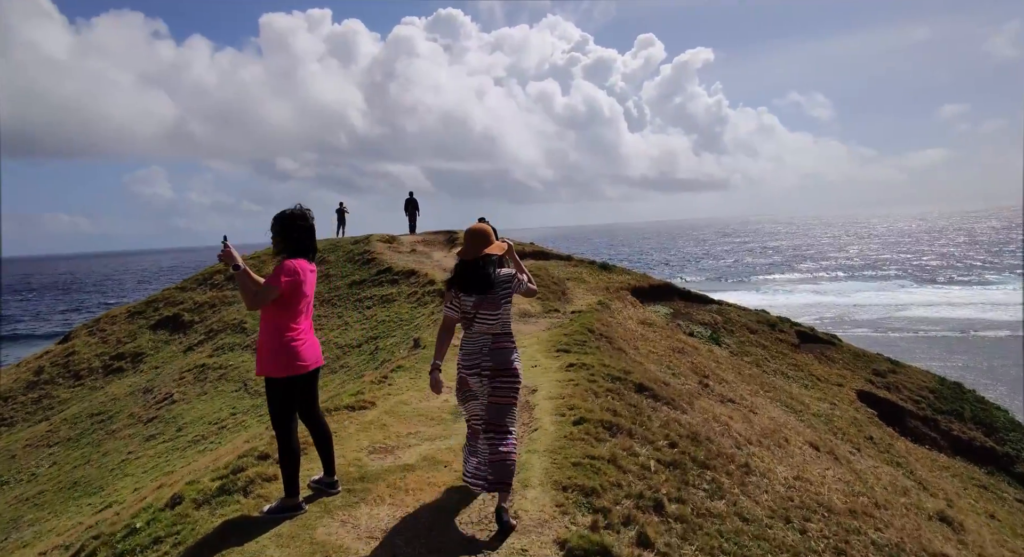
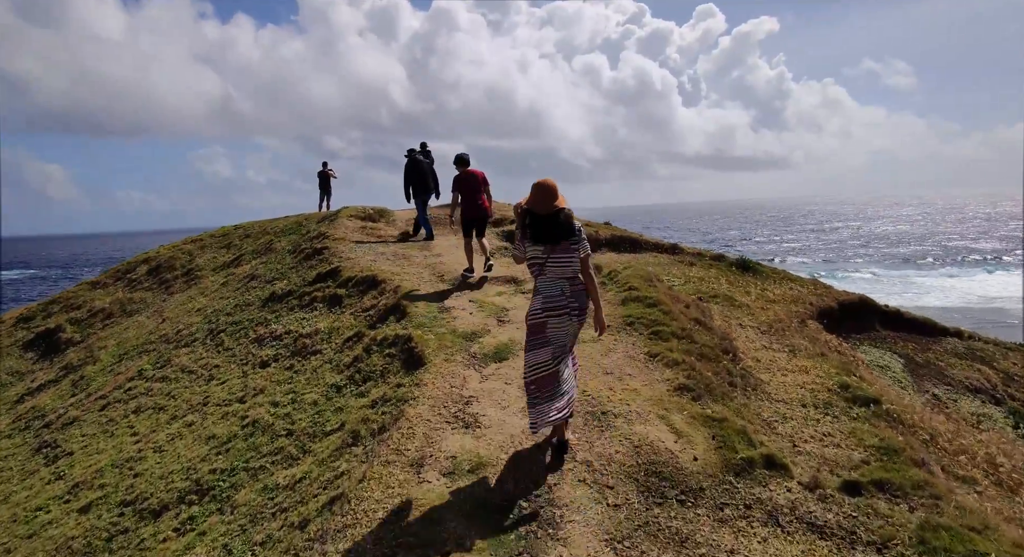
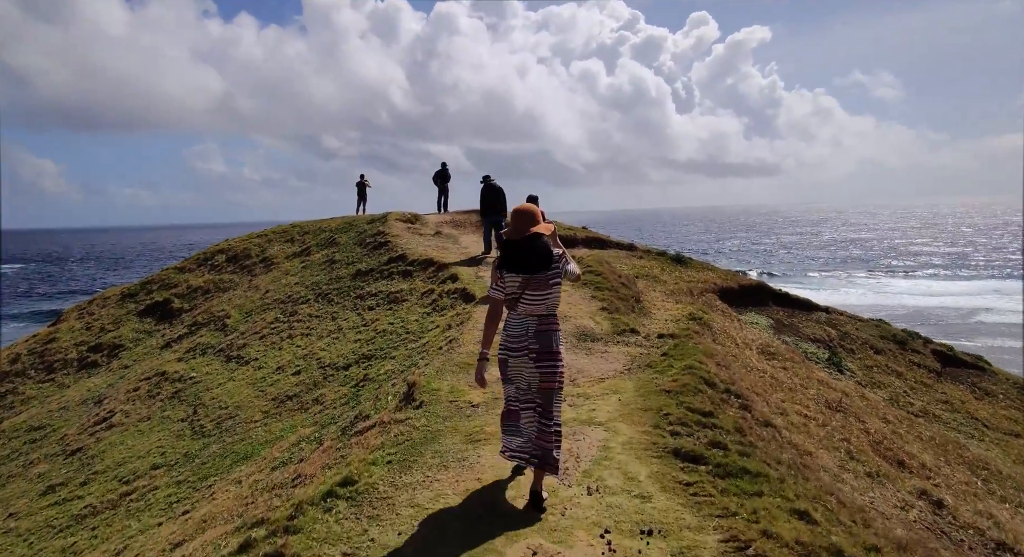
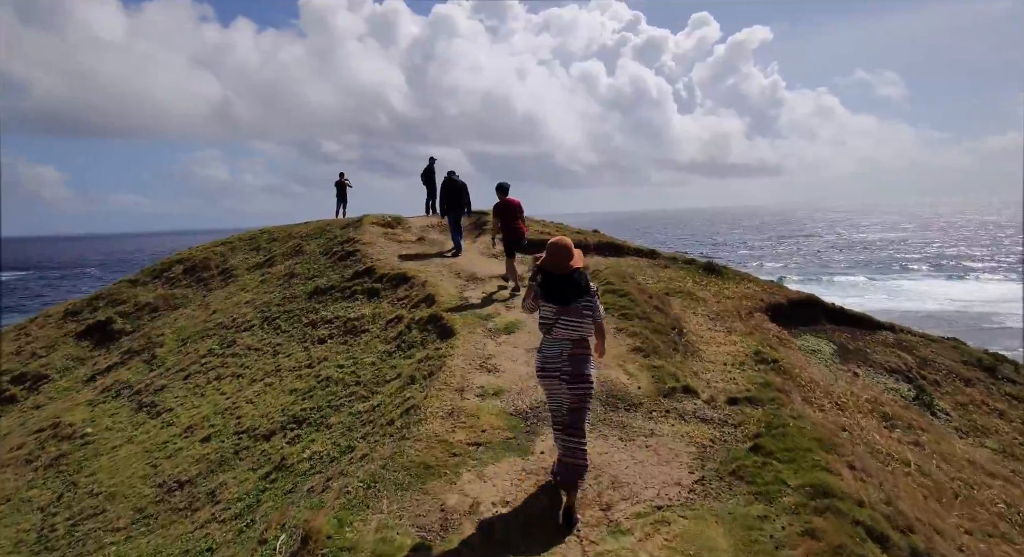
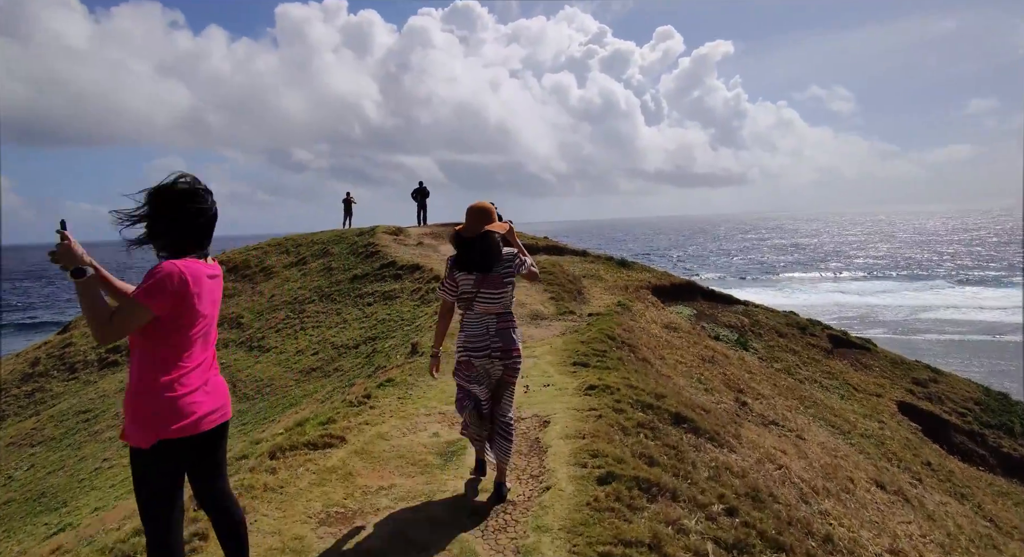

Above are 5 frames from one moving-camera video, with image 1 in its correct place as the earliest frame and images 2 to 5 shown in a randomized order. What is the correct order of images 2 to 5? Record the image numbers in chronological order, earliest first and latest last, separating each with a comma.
5, 3, 4, 2
